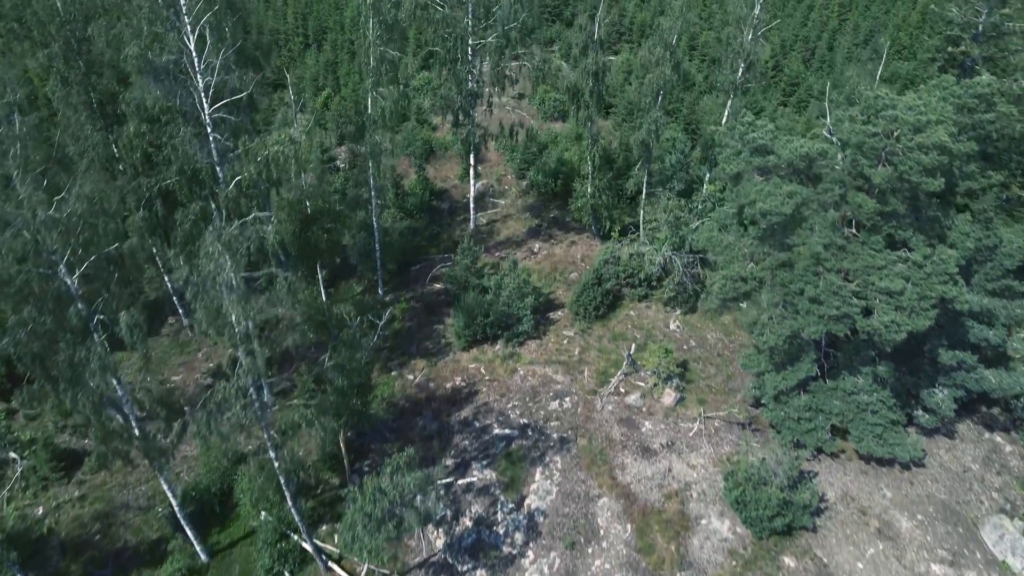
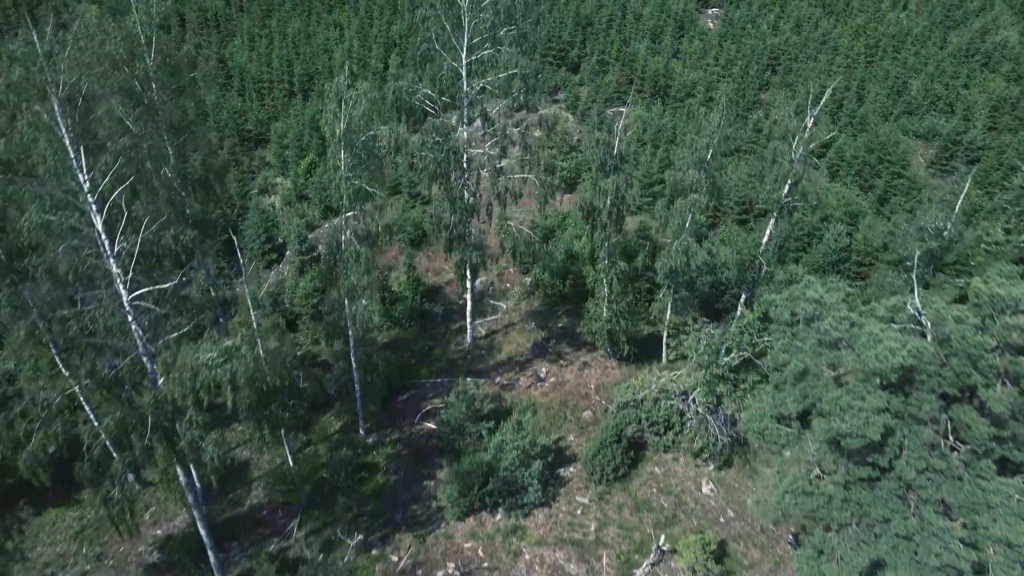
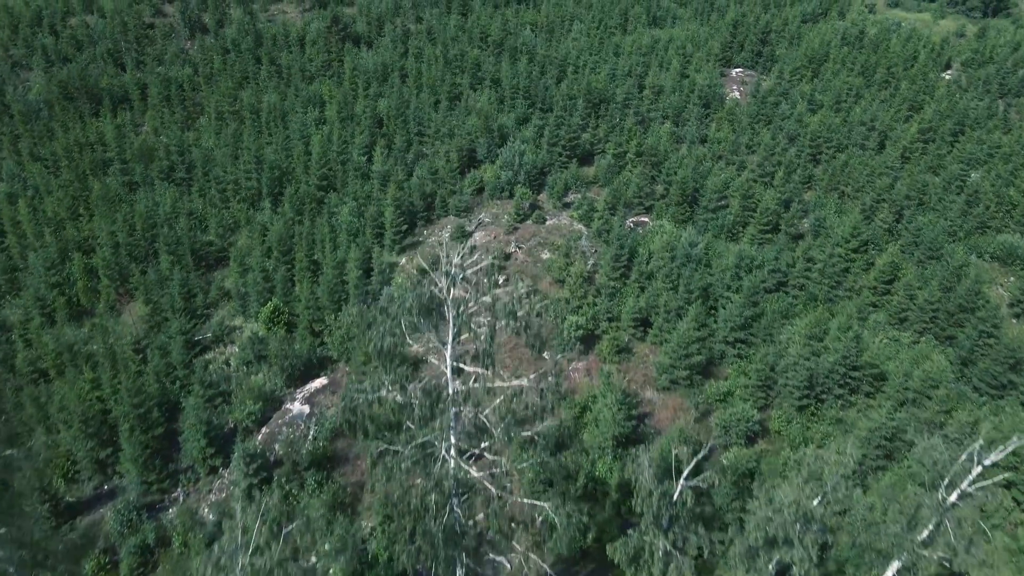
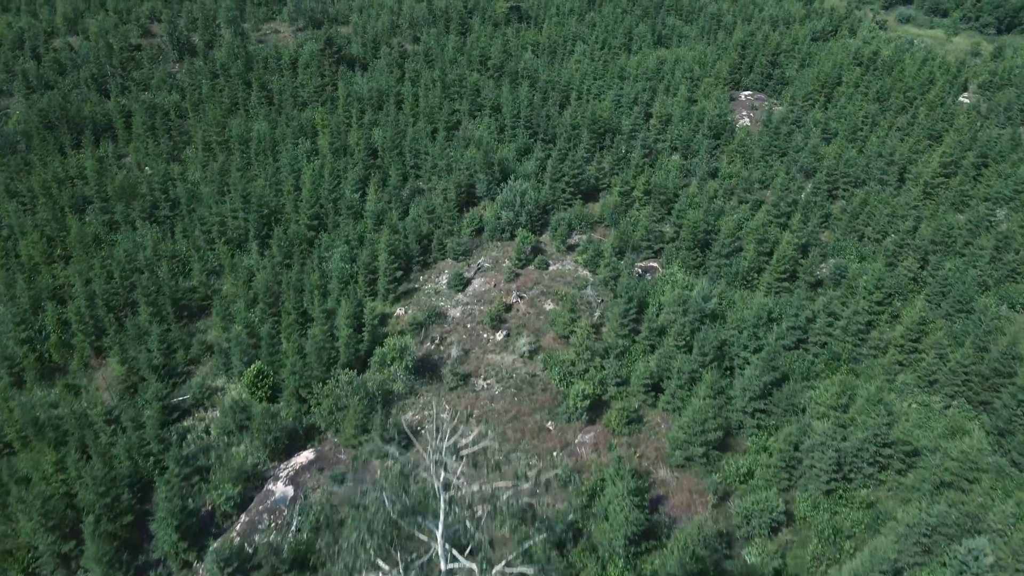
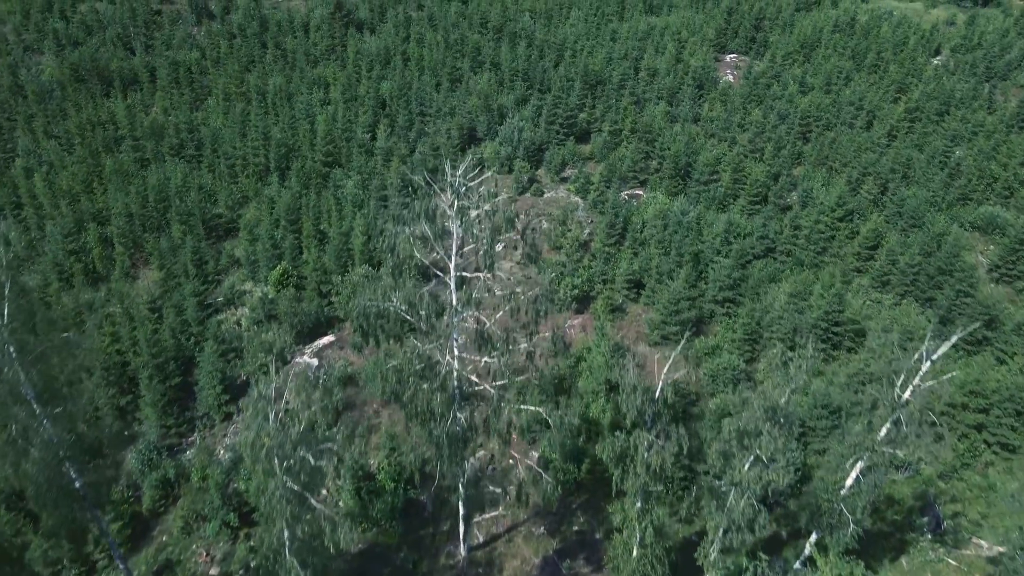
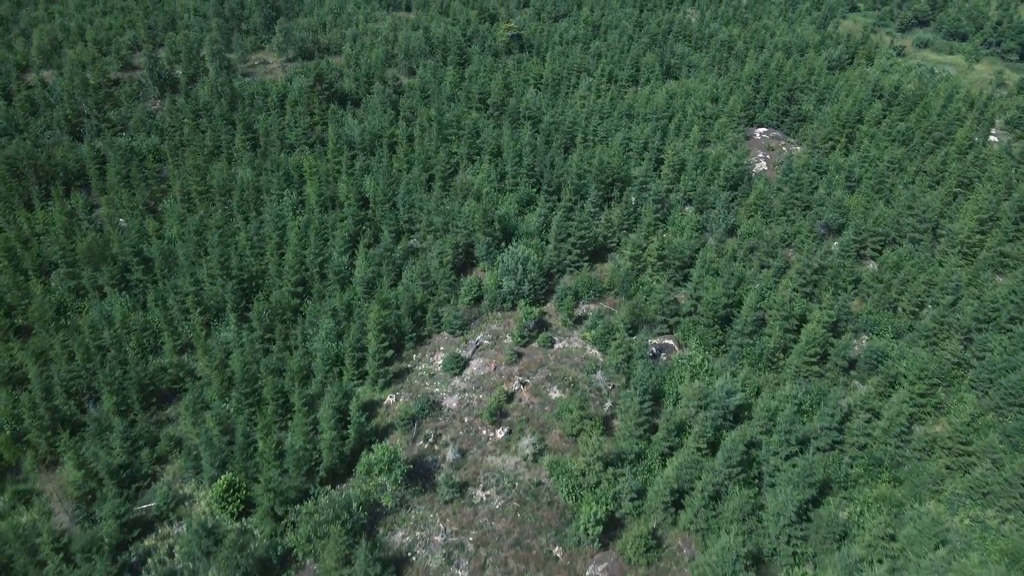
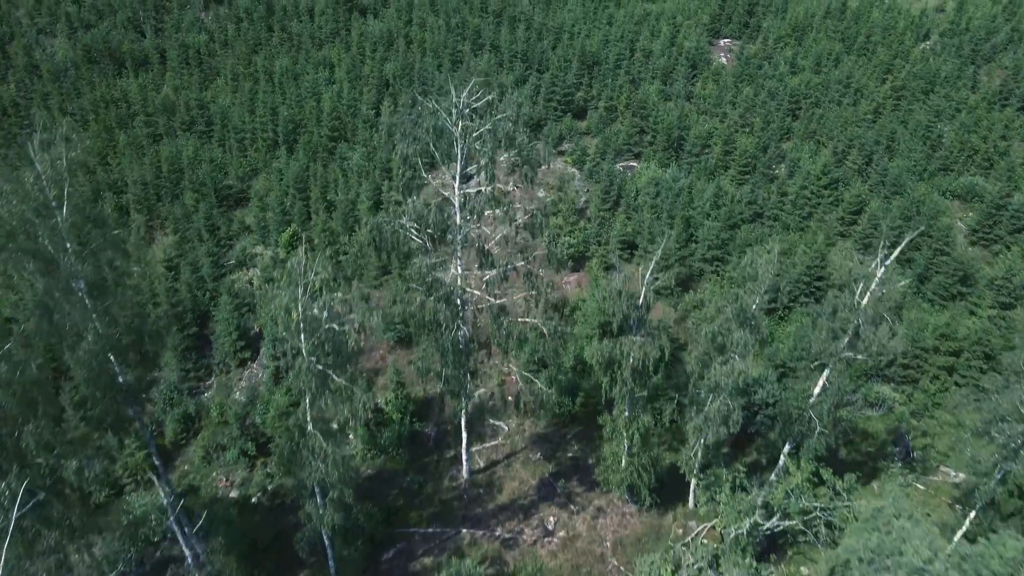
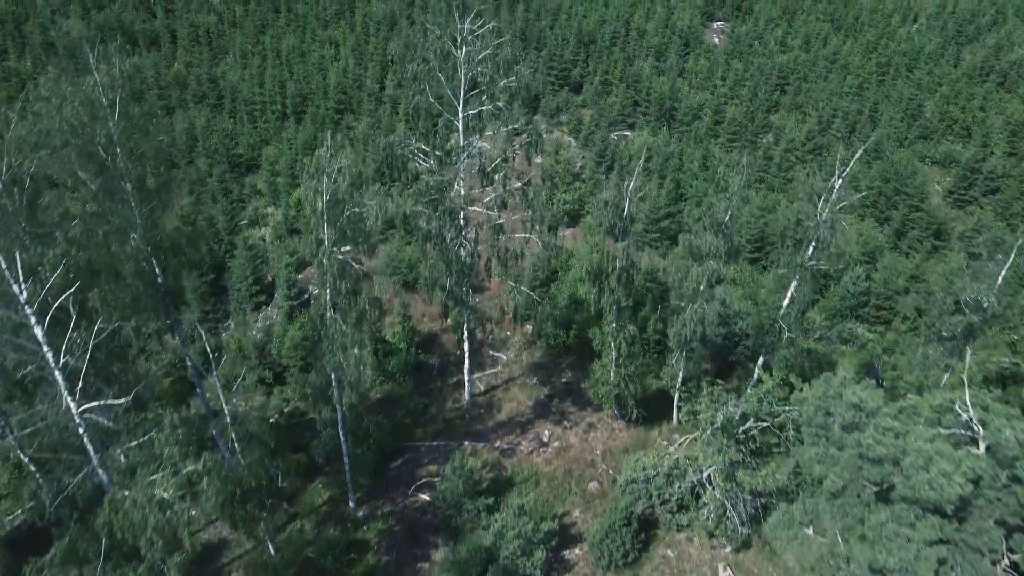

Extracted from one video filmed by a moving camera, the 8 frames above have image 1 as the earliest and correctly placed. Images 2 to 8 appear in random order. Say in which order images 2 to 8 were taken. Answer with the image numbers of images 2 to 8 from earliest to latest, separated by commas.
2, 8, 7, 5, 3, 4, 6
